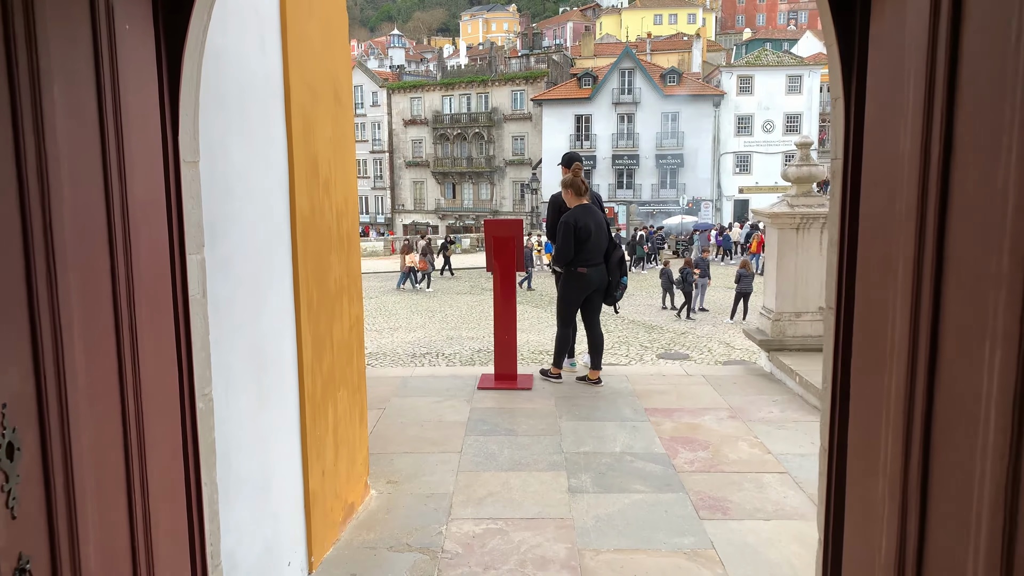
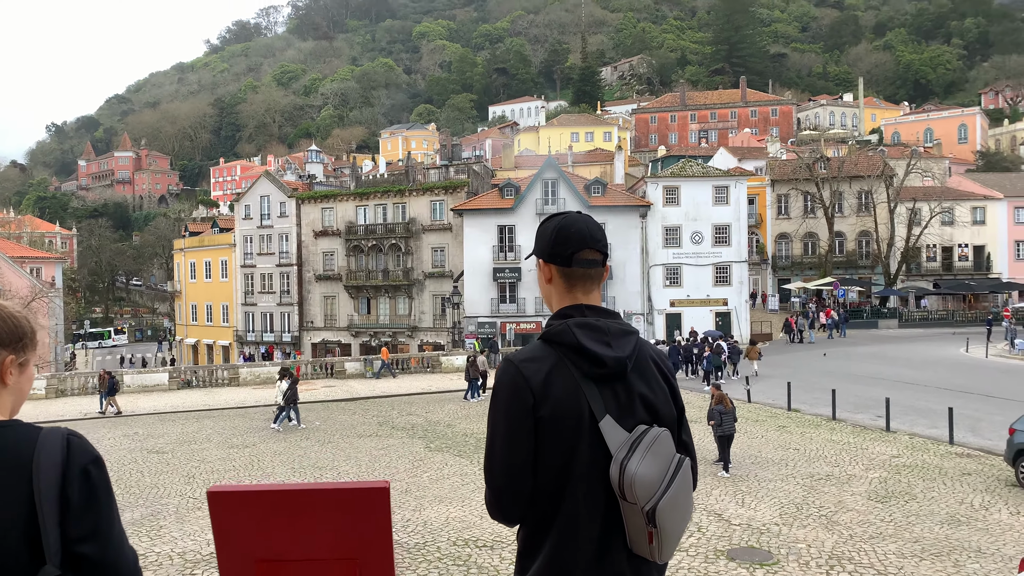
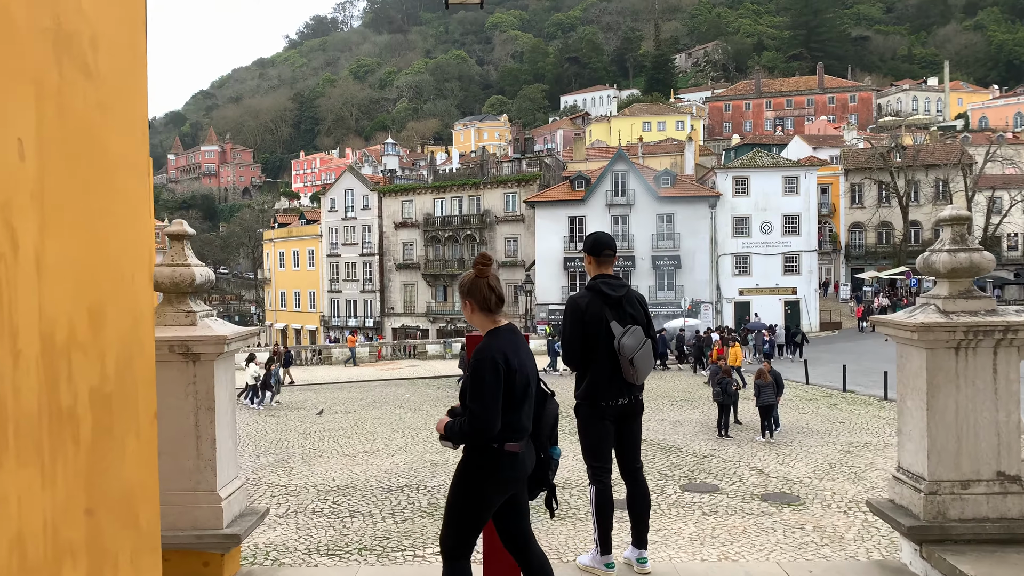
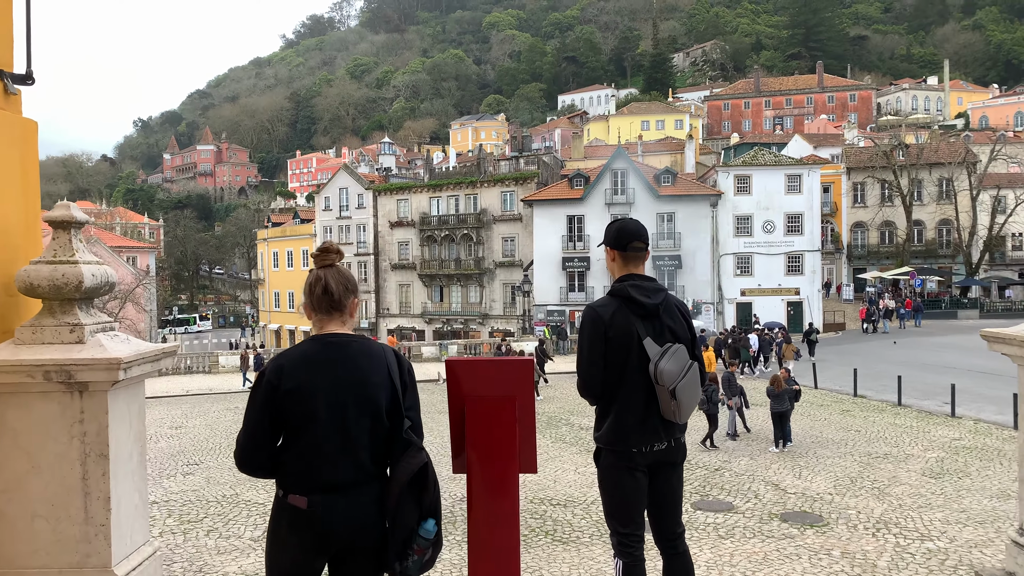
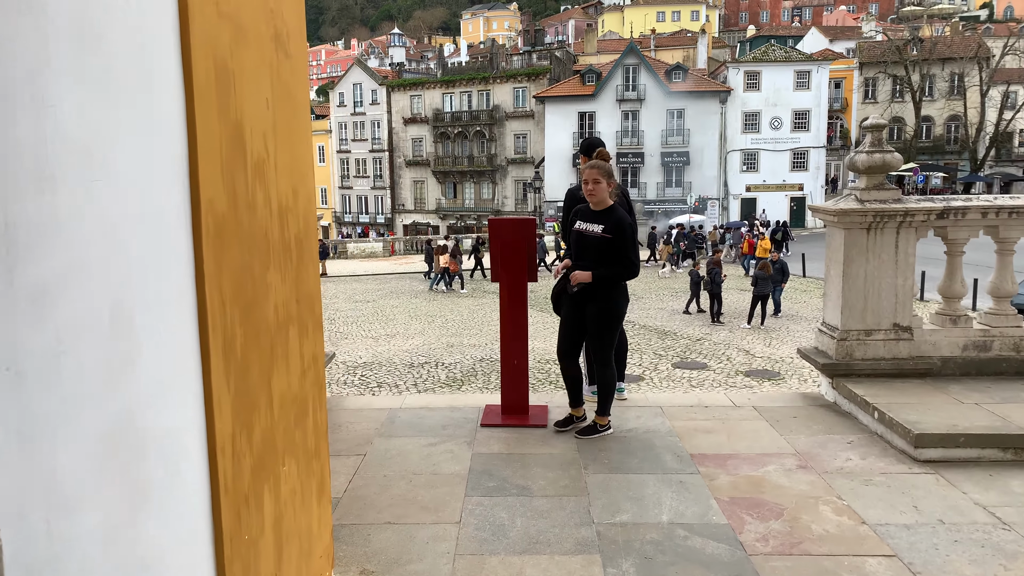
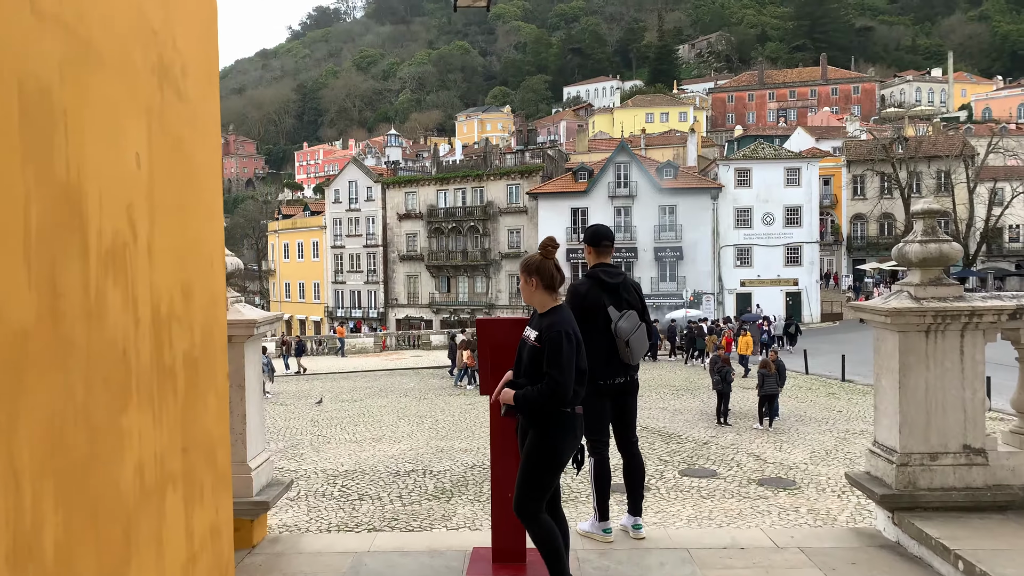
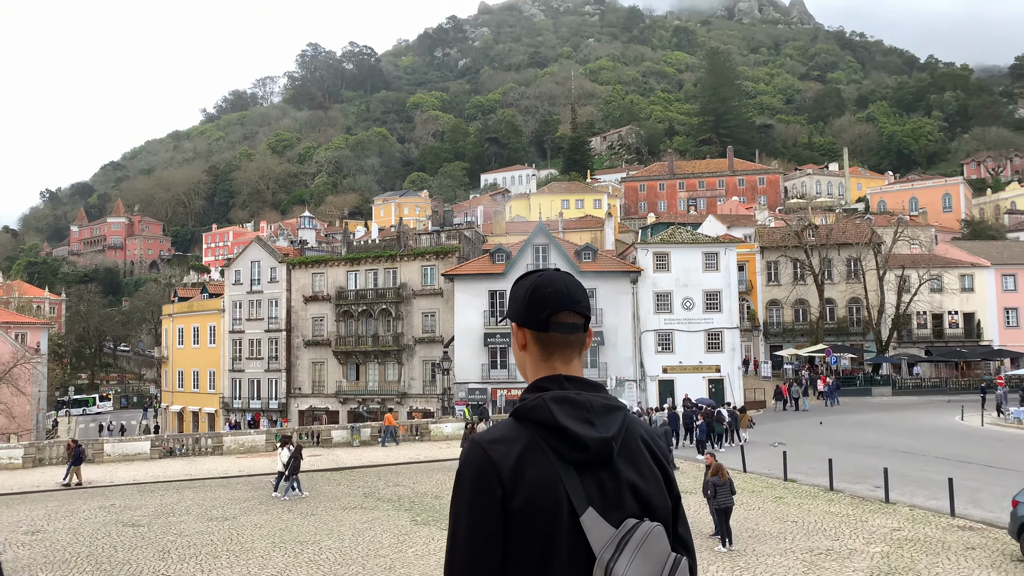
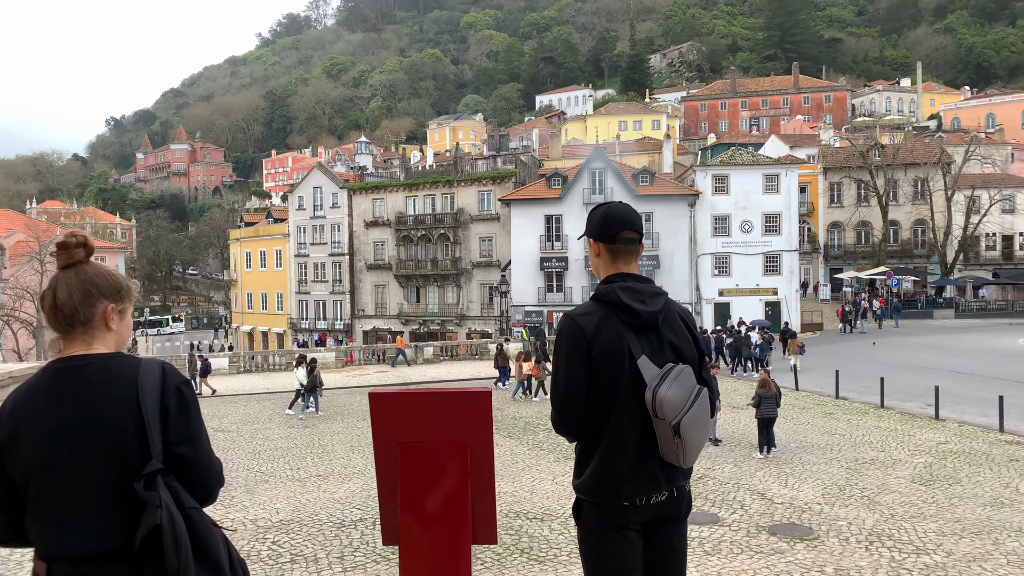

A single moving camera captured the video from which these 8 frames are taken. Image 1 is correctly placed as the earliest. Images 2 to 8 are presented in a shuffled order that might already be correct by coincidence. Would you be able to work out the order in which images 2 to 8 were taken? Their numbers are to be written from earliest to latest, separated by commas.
5, 6, 3, 4, 8, 2, 7
